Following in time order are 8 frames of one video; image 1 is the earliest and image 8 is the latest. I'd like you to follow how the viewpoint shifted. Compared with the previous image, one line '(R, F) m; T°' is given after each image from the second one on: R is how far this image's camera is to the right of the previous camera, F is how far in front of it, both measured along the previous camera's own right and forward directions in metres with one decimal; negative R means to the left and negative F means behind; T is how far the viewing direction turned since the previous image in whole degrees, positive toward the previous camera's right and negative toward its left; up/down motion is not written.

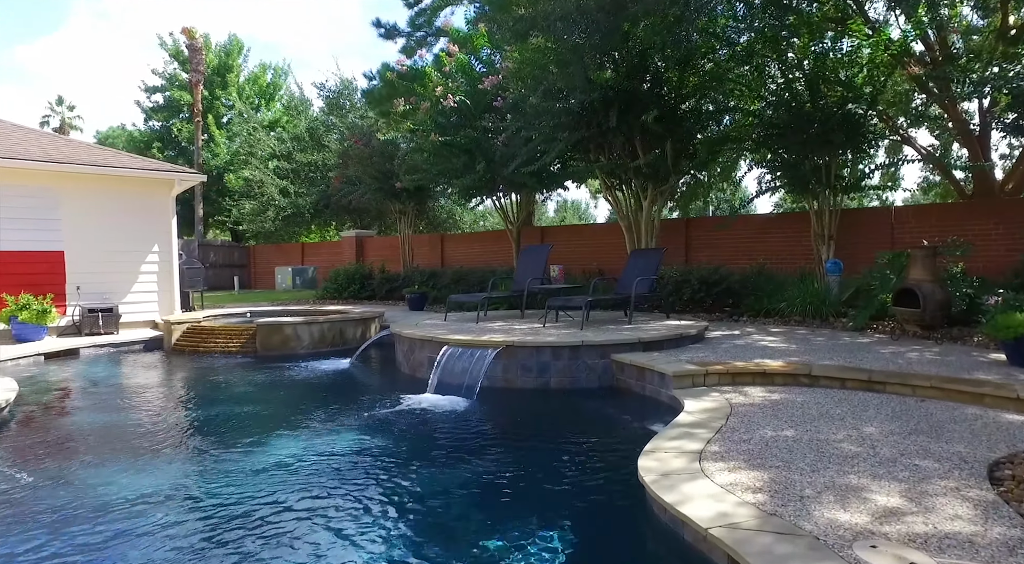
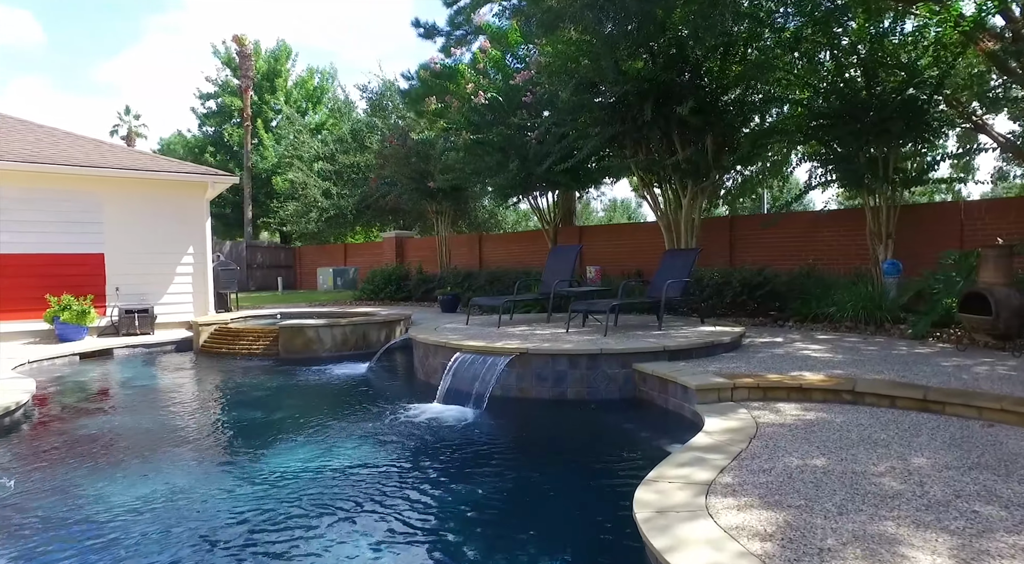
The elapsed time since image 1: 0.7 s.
(+0.4, +0.4) m; -5°
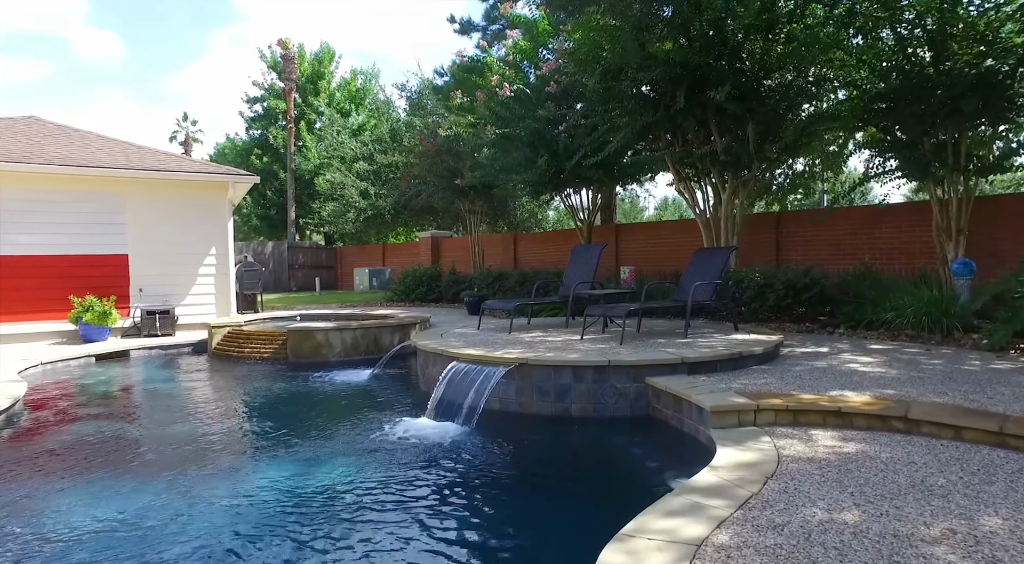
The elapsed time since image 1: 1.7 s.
(+0.5, +0.7) m; -5°
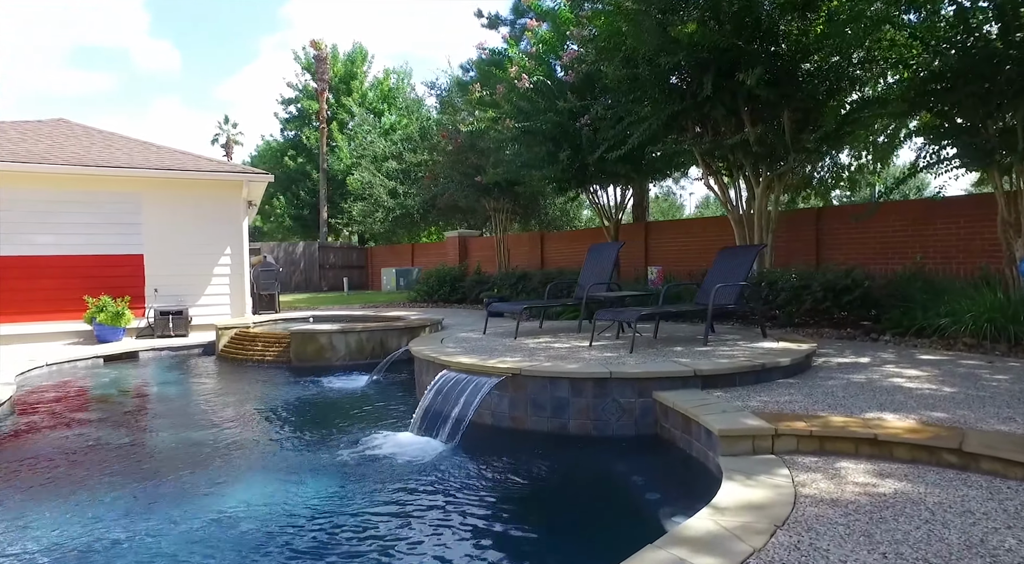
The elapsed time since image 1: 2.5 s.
(+0.4, +0.6) m; -4°
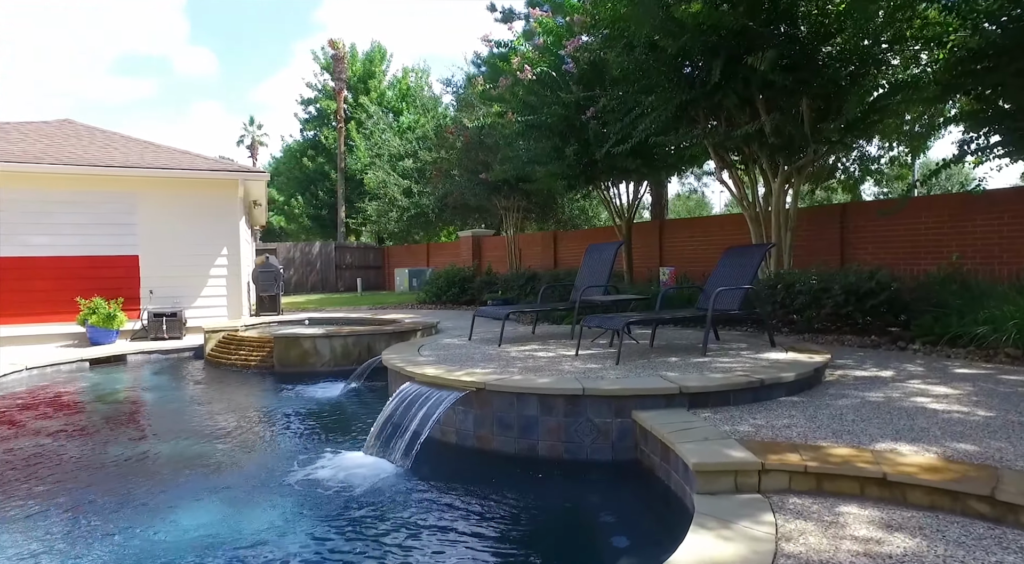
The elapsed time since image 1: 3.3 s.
(+0.4, +0.6) m; -3°
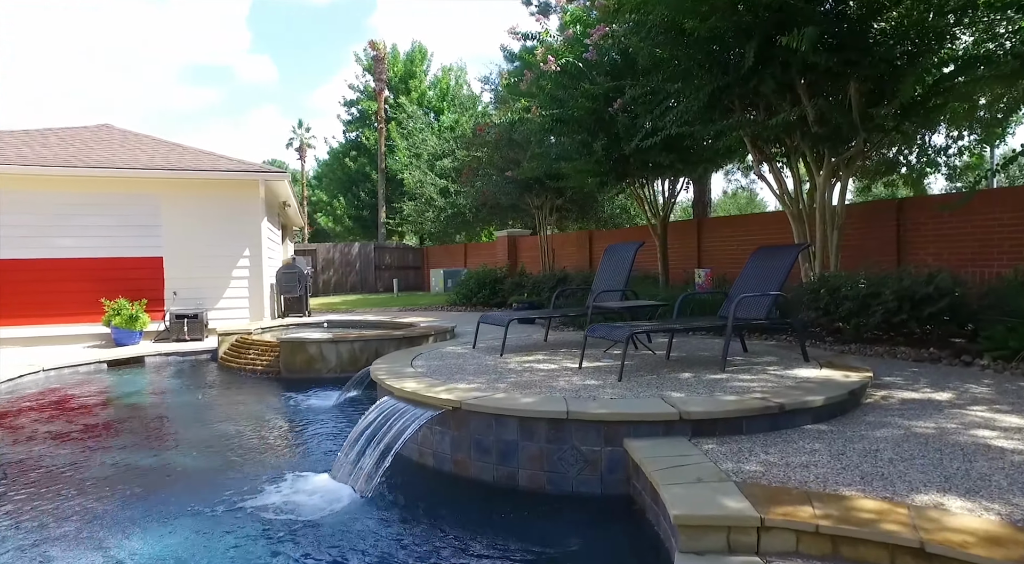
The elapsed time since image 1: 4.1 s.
(+0.4, +0.5) m; -5°
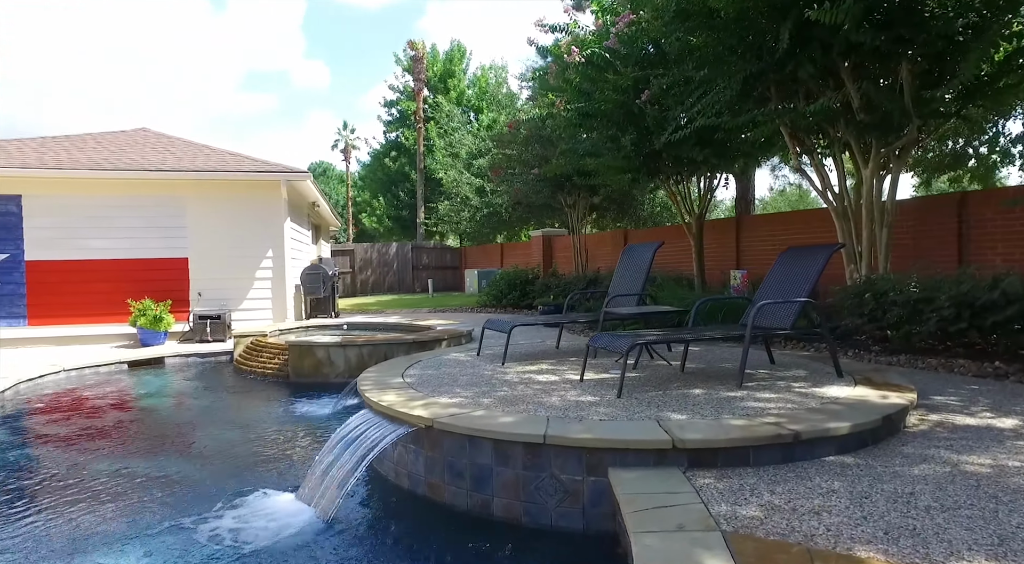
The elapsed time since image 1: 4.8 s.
(+0.4, +0.4) m; -4°
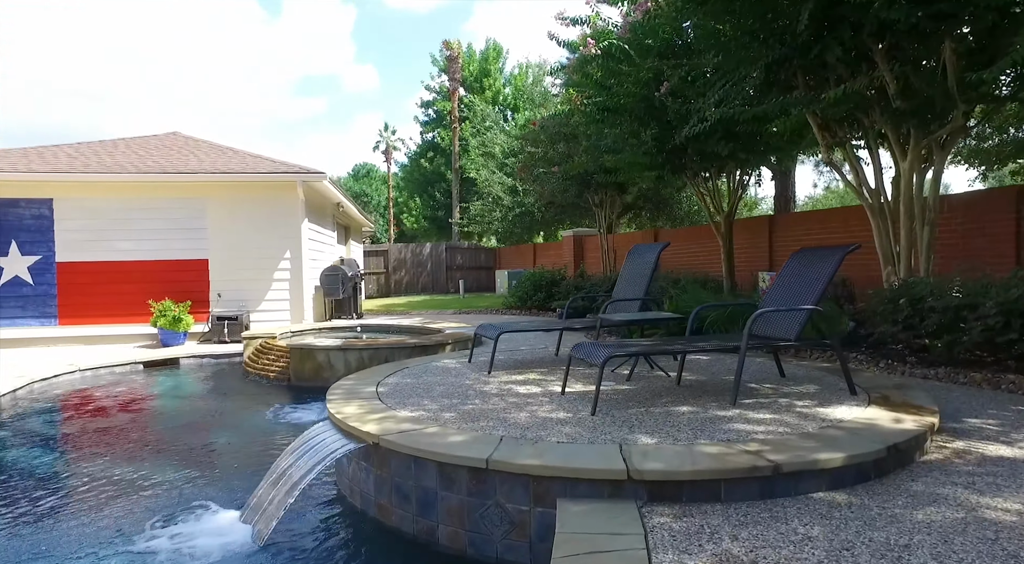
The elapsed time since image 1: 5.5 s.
(+0.4, +0.4) m; -4°
